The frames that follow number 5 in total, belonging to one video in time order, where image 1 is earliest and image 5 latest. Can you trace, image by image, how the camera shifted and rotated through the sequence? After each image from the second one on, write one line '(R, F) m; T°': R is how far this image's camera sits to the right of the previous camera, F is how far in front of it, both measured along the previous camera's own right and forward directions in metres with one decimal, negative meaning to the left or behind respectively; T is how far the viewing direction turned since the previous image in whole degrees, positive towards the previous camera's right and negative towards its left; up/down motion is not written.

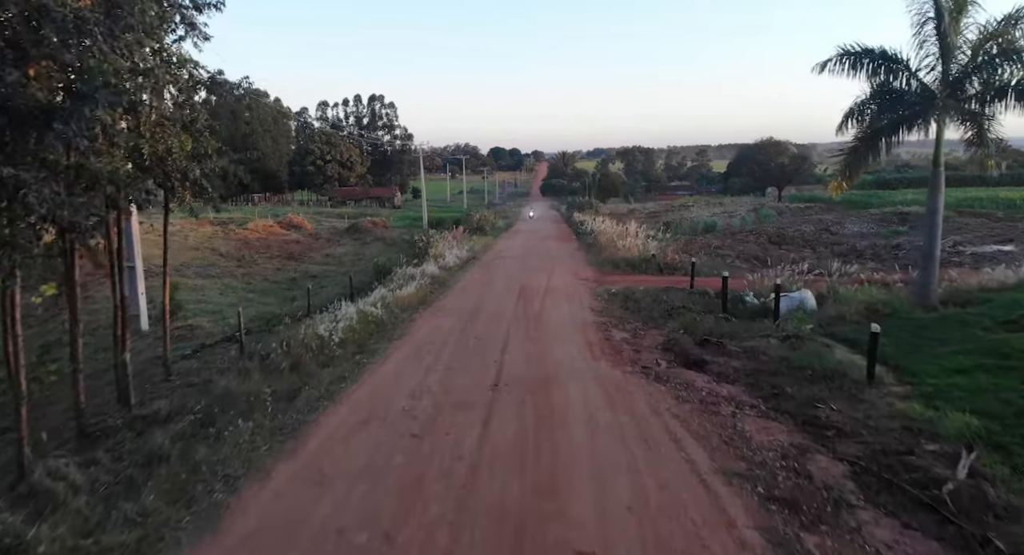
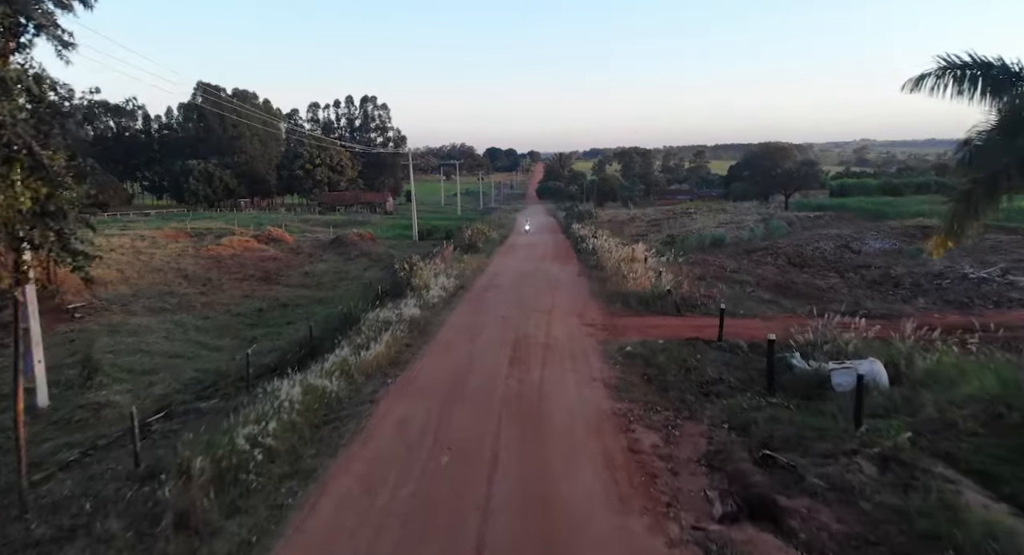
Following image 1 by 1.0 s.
(+0.1, +2.5) m; 0°
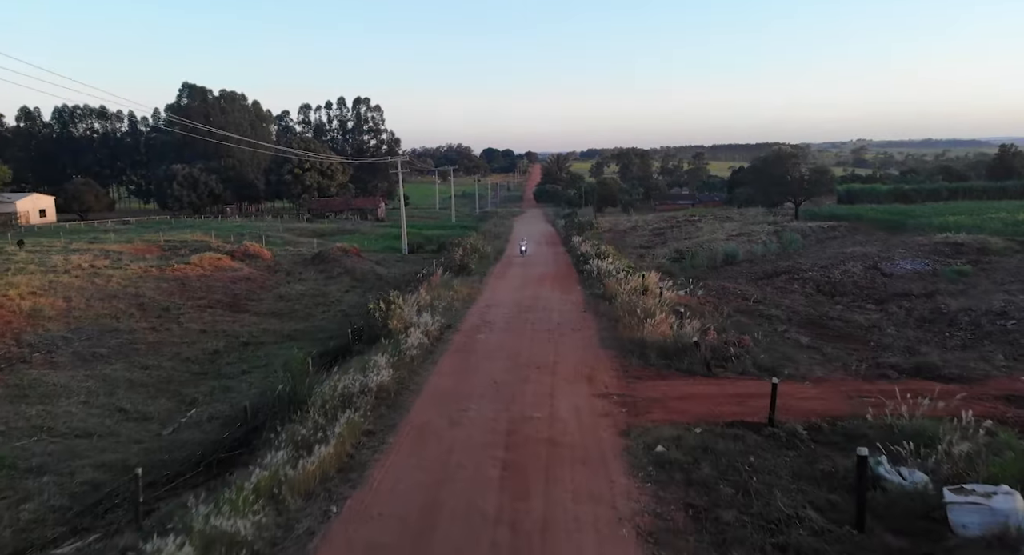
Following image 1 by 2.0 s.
(+0.1, +2.7) m; 0°
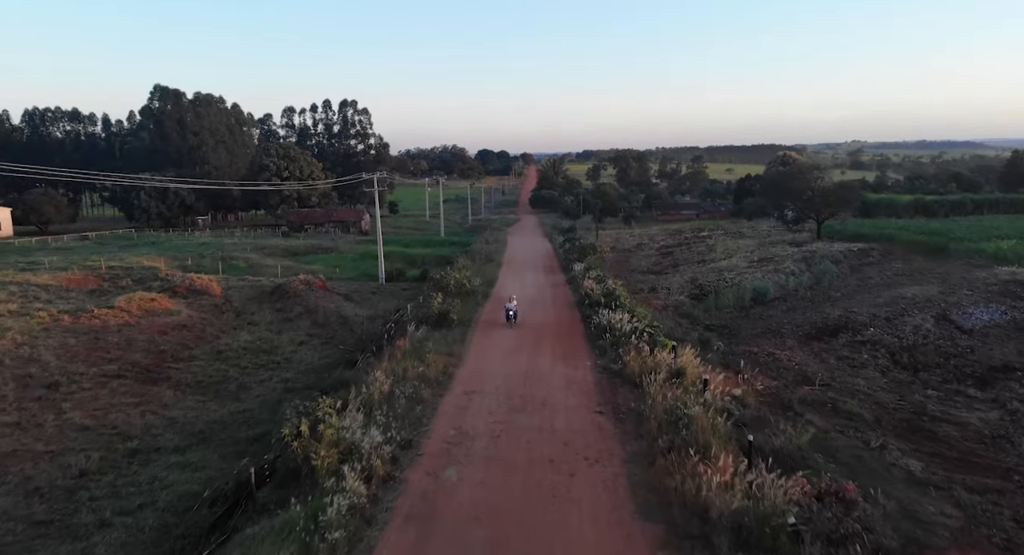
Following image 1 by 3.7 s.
(+0.2, +4.9) m; 0°
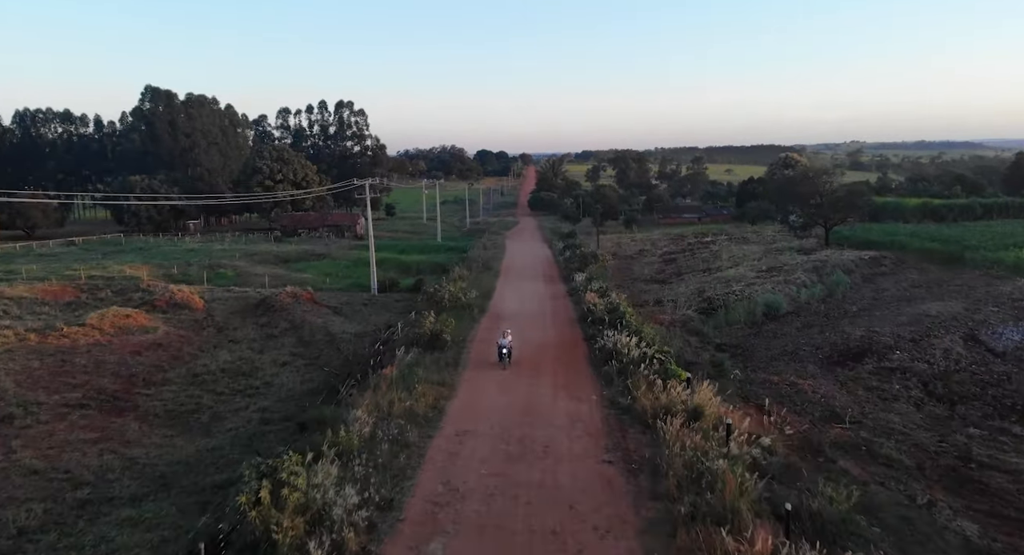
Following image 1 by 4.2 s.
(0.0, +1.5) m; 0°
